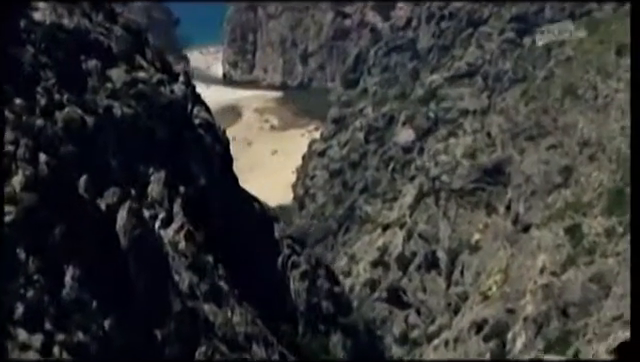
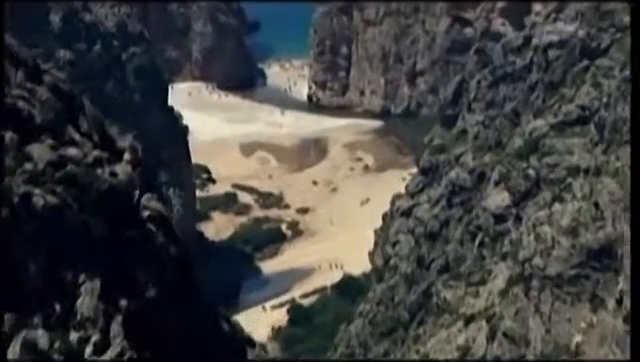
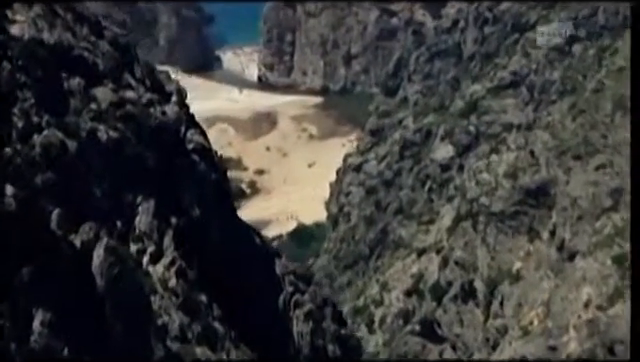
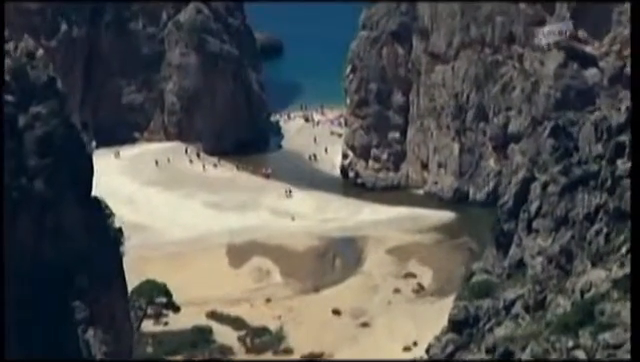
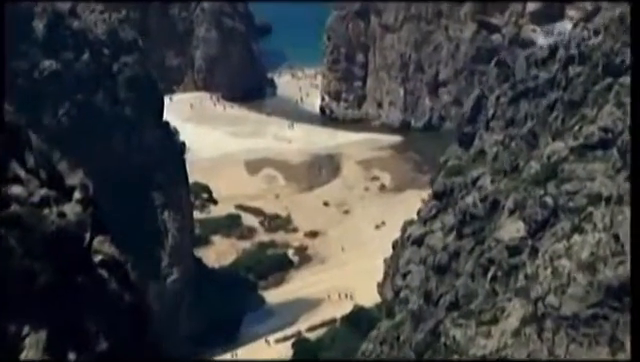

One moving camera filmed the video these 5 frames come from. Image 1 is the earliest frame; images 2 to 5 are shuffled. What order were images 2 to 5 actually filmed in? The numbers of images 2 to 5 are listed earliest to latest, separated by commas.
3, 2, 5, 4
